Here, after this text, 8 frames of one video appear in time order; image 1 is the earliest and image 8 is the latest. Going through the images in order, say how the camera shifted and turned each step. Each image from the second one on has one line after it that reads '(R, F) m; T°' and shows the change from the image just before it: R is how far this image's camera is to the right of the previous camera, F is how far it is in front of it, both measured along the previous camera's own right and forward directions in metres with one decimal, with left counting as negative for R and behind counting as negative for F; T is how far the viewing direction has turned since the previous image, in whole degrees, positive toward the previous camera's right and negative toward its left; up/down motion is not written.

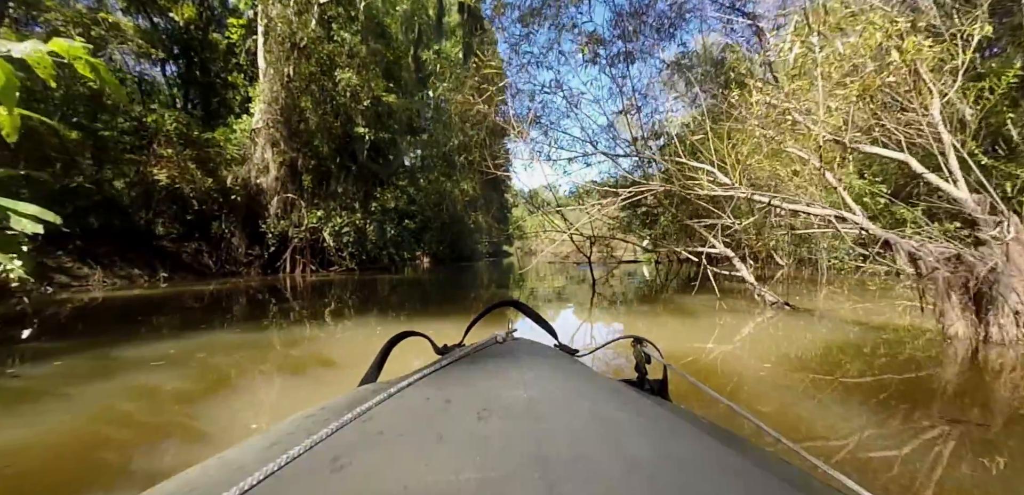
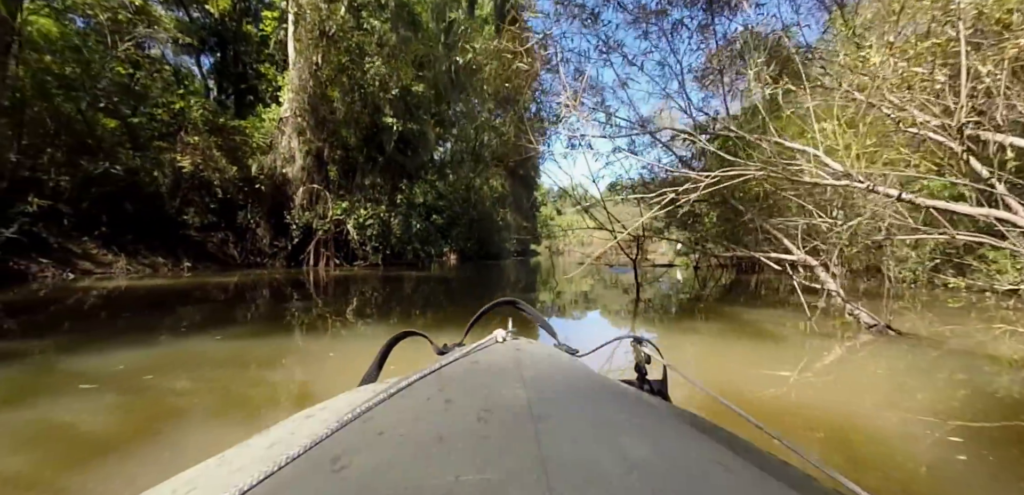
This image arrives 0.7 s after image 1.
(0.0, +0.3) m; -3°
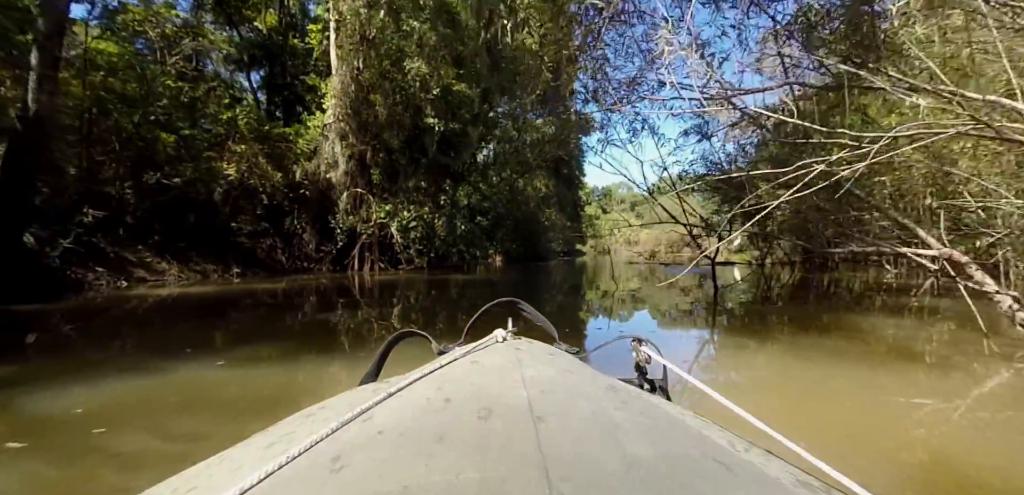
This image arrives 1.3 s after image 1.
(-0.1, +0.3) m; -5°
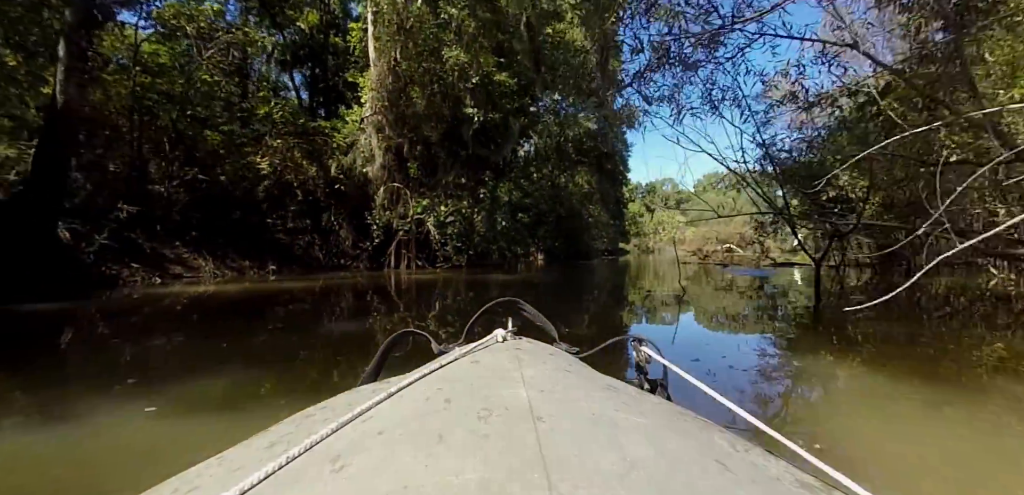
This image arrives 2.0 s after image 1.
(0.0, +0.4) m; -5°
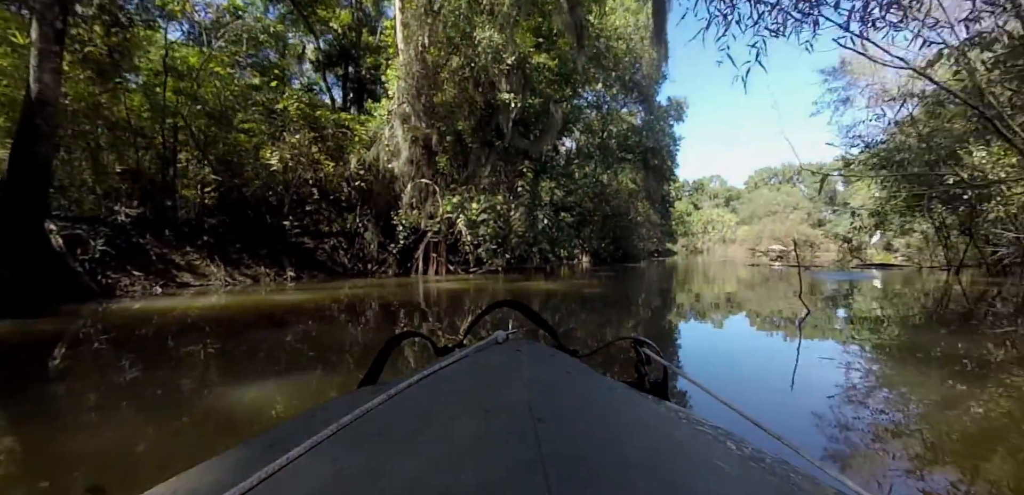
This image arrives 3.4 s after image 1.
(0.0, +0.7) m; -5°
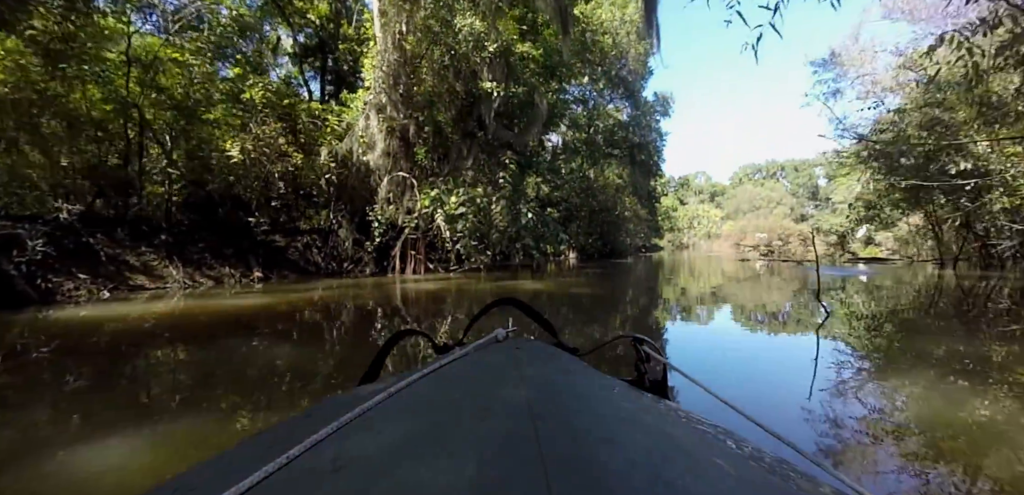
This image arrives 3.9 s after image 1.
(0.0, +0.3) m; +2°
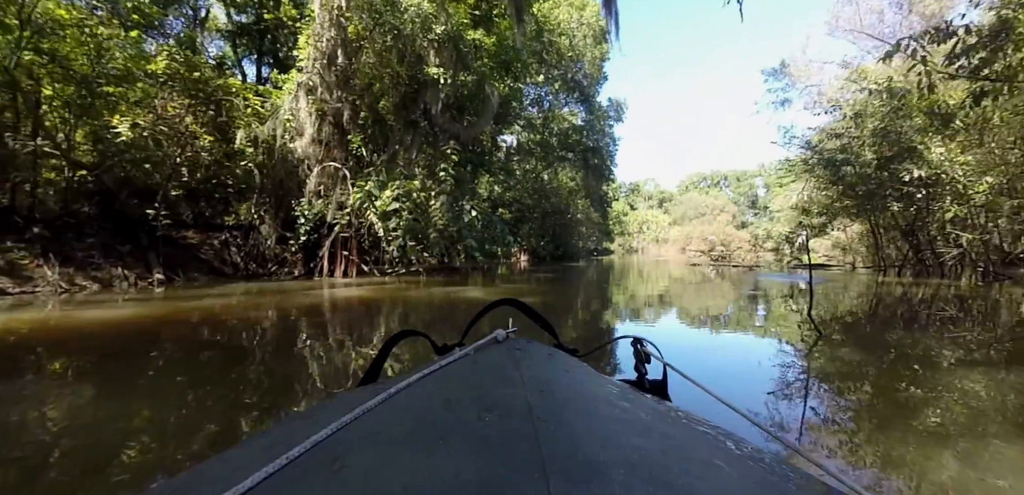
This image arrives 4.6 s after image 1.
(+0.1, +0.4) m; +6°
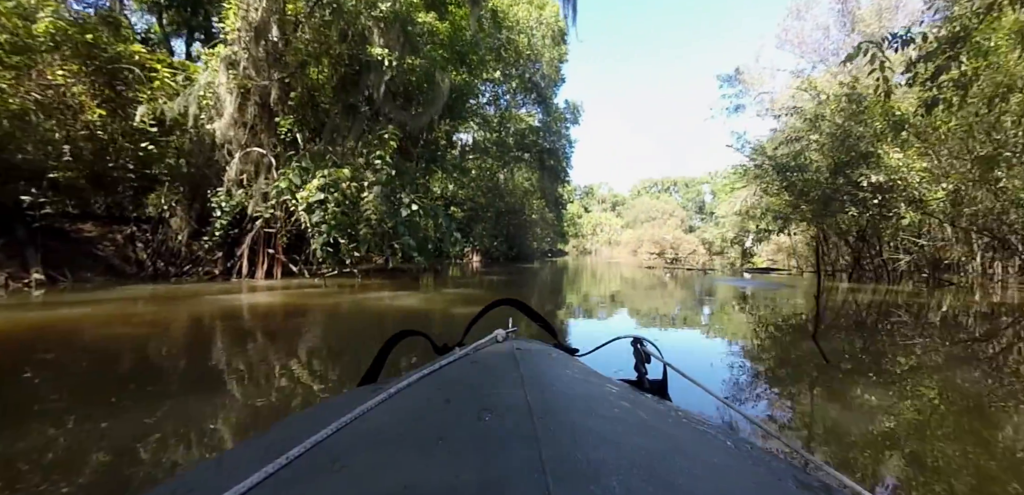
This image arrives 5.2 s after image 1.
(0.0, +0.3) m; +5°
